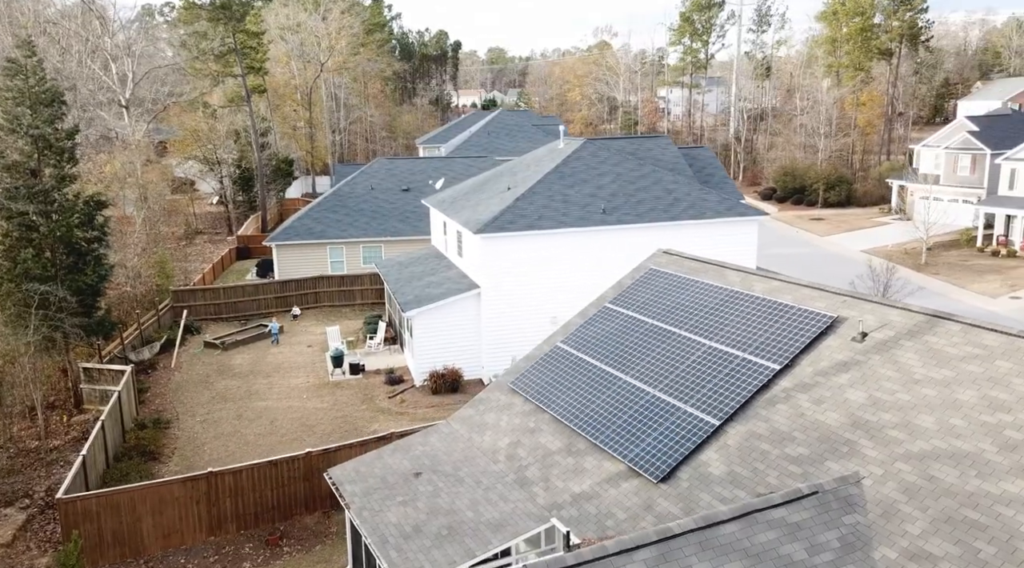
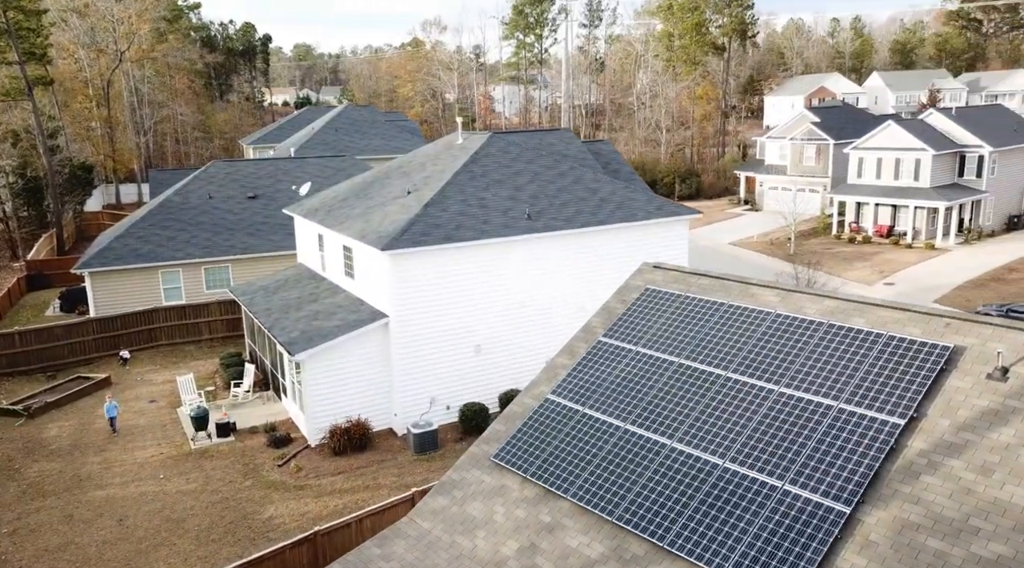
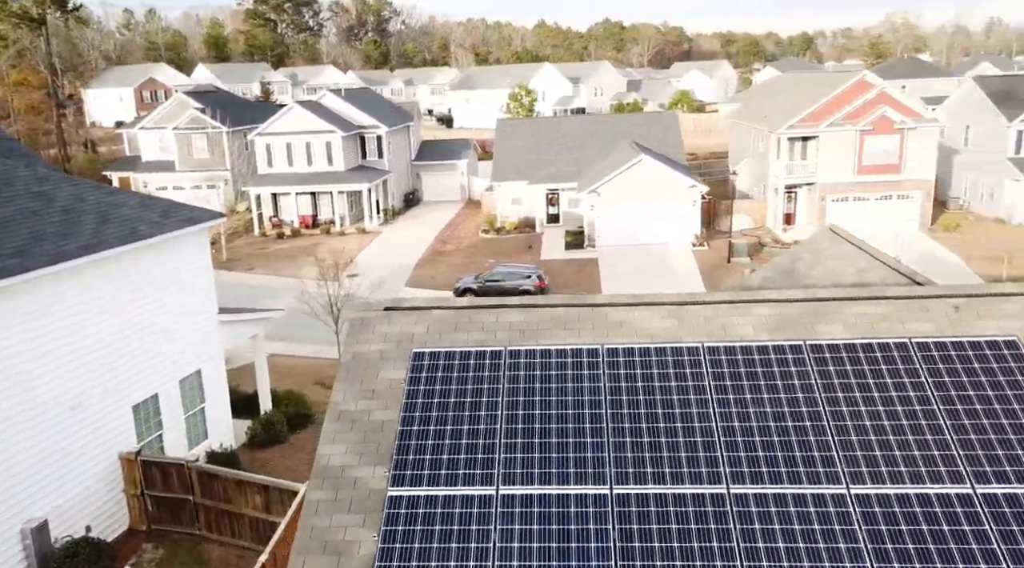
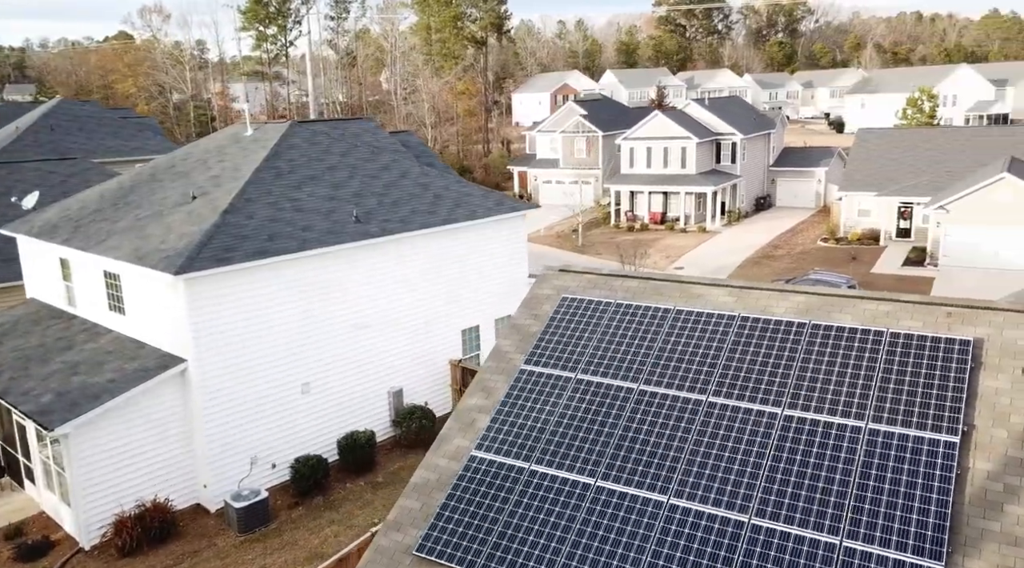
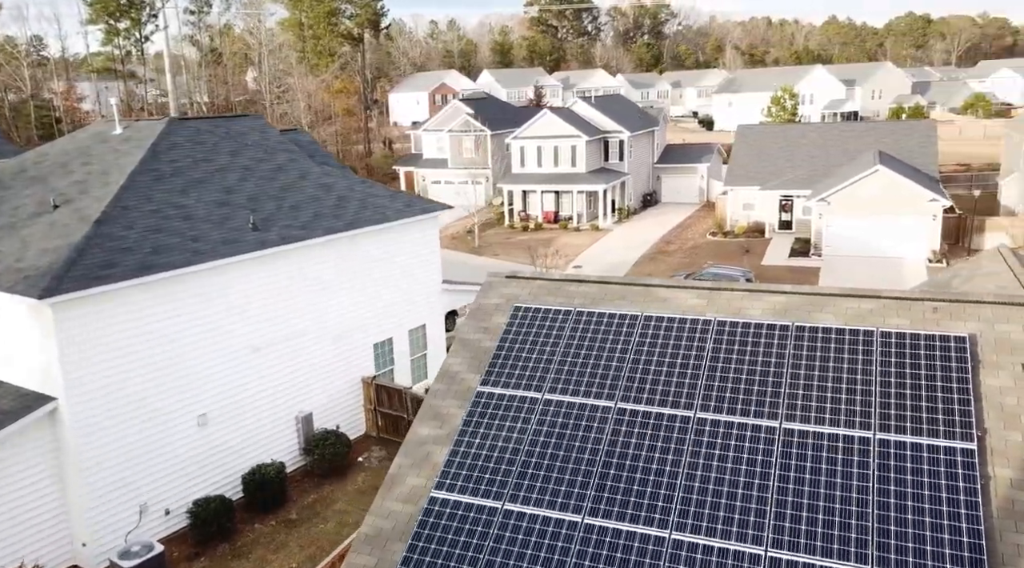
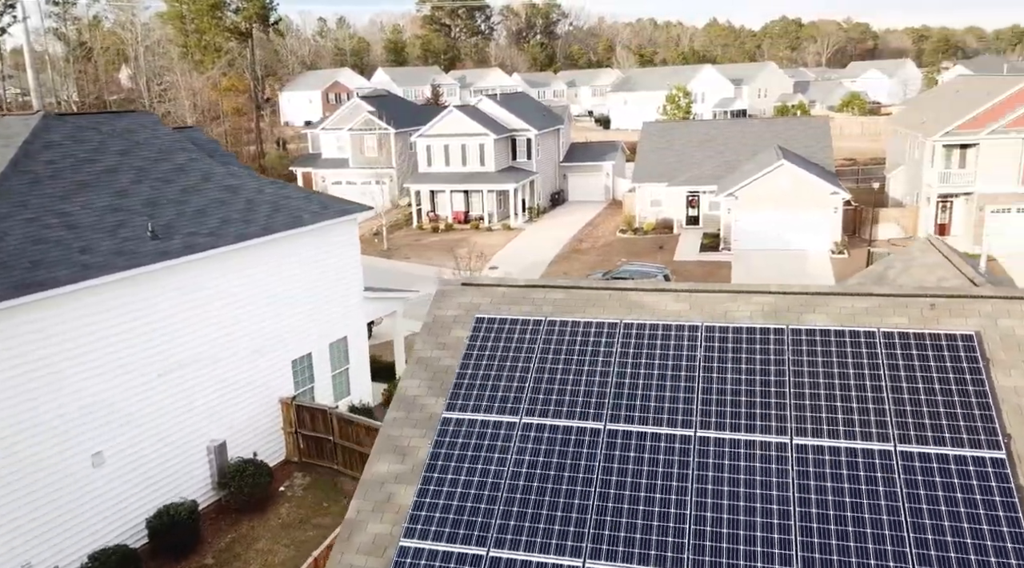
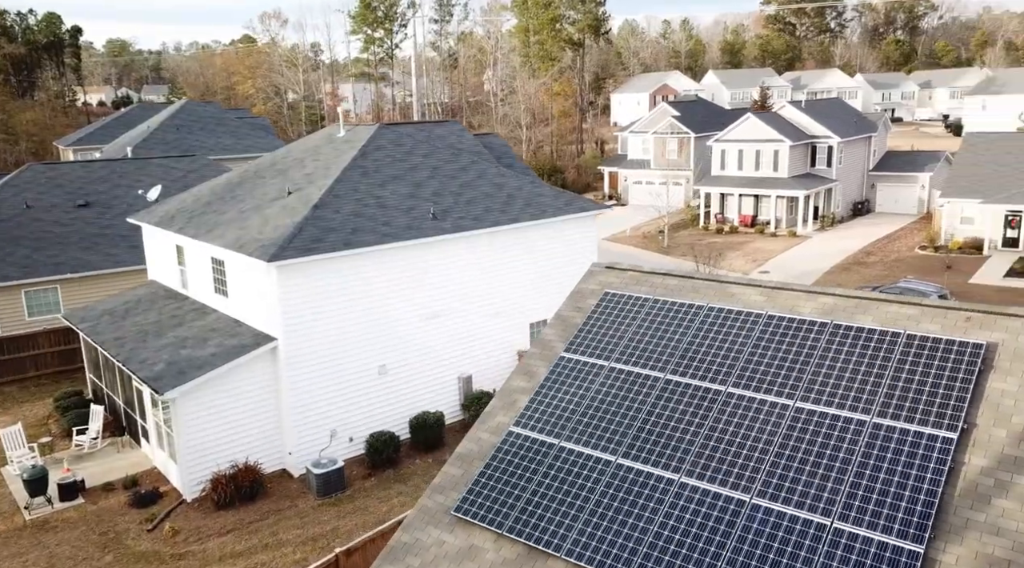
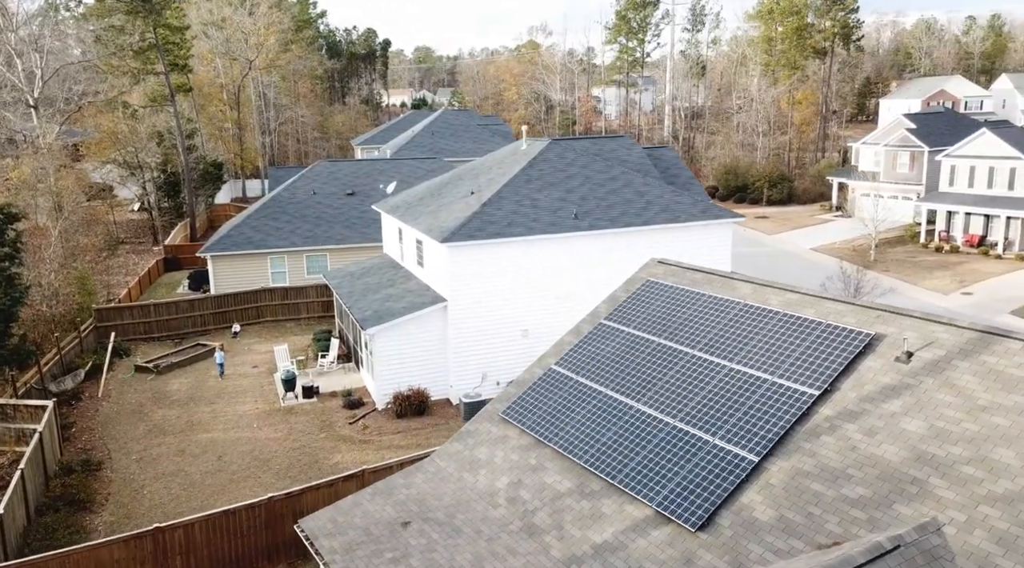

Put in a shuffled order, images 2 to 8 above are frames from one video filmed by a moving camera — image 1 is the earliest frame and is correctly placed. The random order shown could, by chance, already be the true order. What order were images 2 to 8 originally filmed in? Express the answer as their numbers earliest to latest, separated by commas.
8, 2, 7, 4, 5, 6, 3
